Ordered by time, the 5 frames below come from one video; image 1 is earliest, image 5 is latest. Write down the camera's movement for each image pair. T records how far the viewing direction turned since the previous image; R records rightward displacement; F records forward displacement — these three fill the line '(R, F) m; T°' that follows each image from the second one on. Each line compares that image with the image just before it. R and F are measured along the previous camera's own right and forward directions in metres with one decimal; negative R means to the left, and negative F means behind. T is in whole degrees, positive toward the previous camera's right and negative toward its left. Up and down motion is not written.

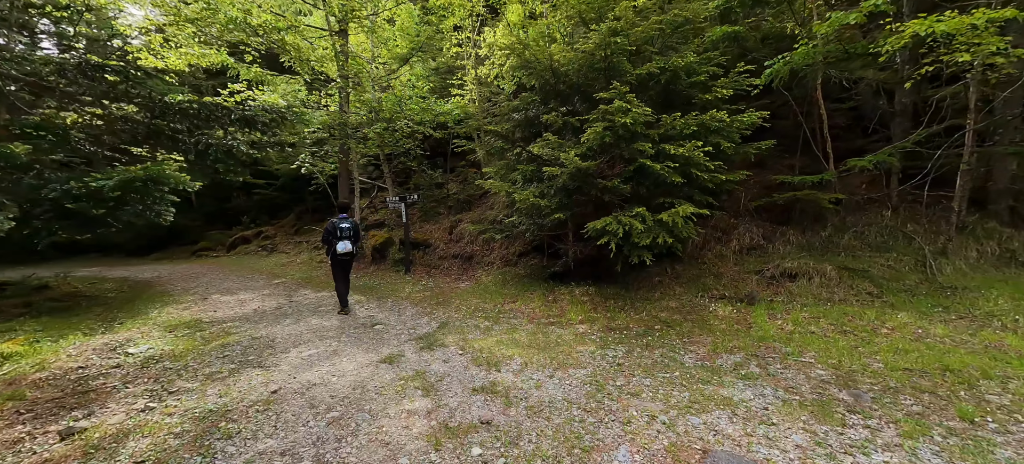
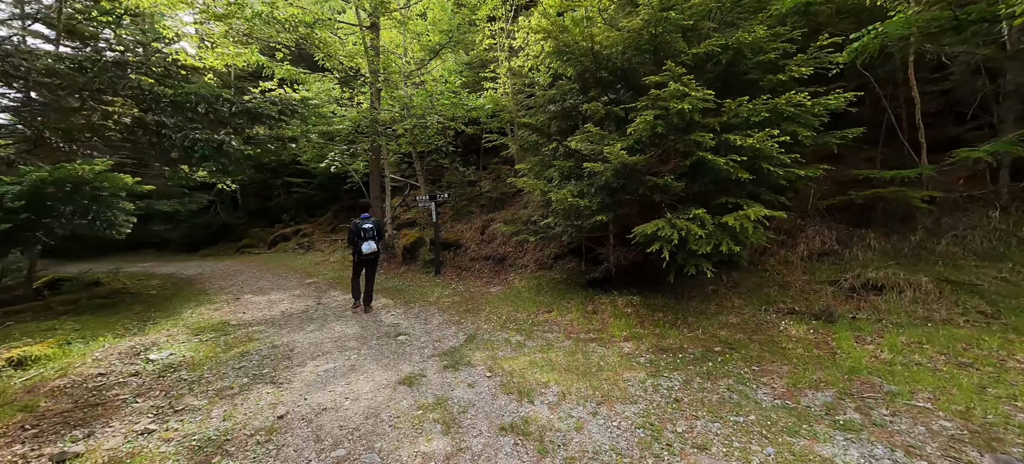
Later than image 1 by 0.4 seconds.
(0.0, +0.6) m; -5°
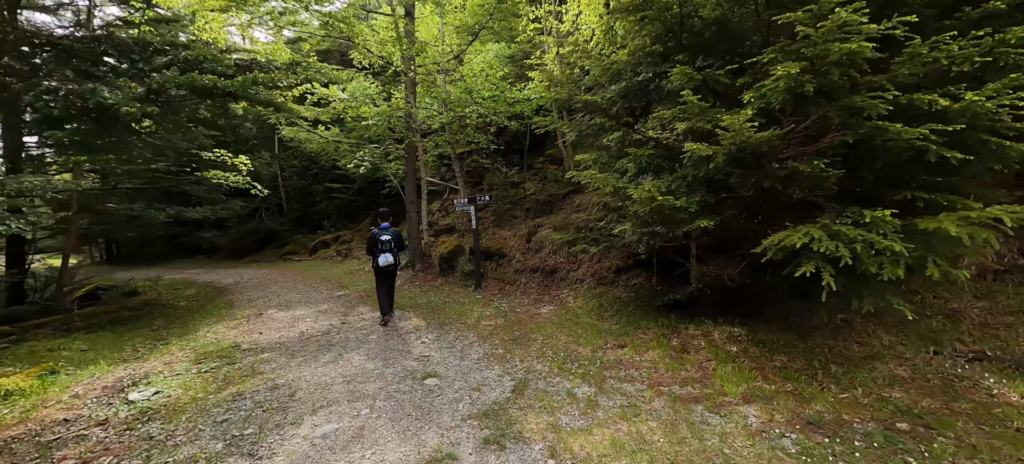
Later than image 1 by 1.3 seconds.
(-0.2, +1.3) m; -6°
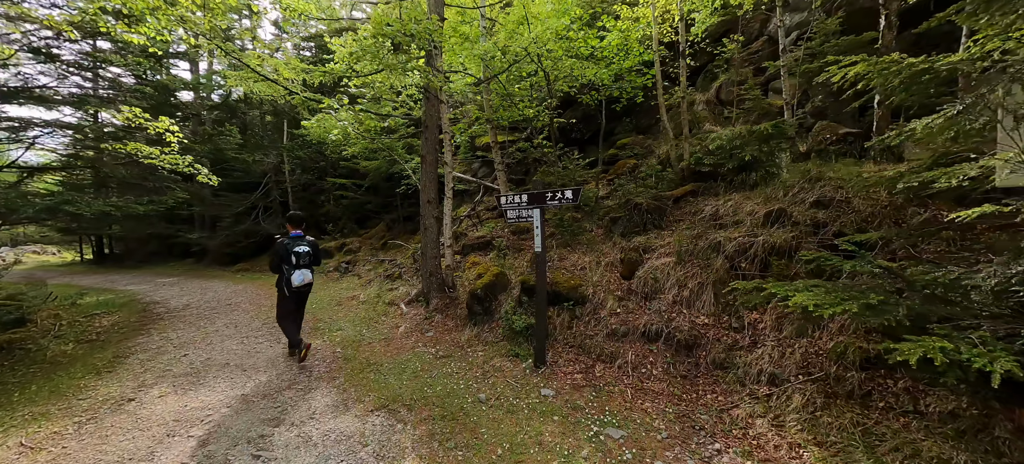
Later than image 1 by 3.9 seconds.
(-0.8, +3.8) m; -4°
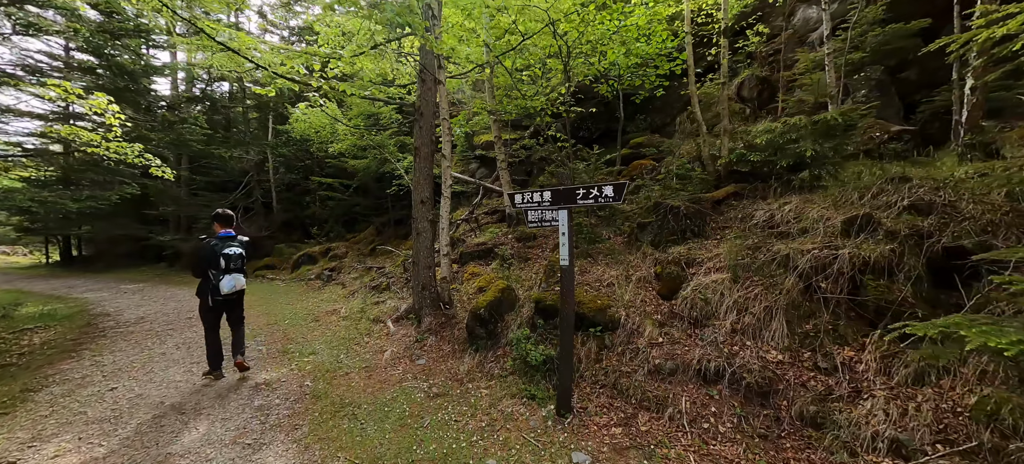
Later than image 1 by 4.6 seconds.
(-0.2, +0.9) m; +1°
